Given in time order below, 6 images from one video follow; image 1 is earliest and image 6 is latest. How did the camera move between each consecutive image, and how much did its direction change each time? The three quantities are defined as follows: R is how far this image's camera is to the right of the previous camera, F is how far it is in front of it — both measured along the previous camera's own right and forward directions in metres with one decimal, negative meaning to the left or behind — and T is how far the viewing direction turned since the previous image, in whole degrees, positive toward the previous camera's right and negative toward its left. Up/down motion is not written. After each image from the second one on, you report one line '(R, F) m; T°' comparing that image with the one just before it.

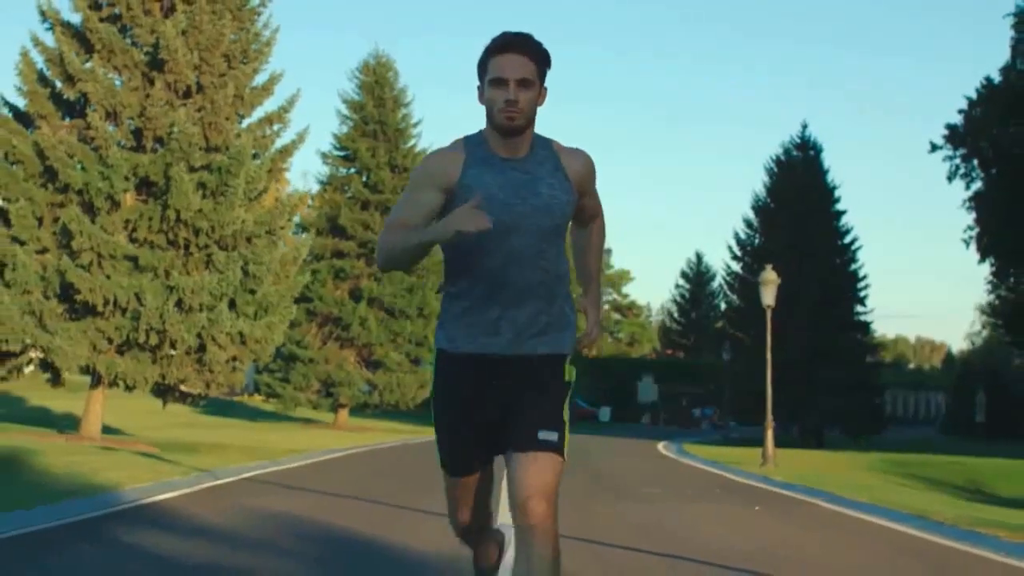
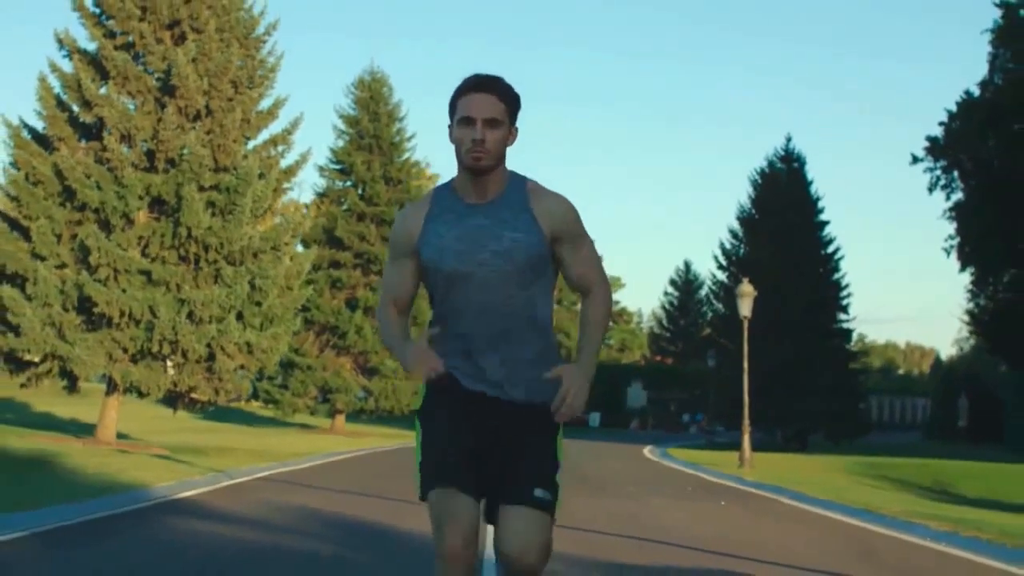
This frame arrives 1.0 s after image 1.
(0.0, -1.7) m; 0°
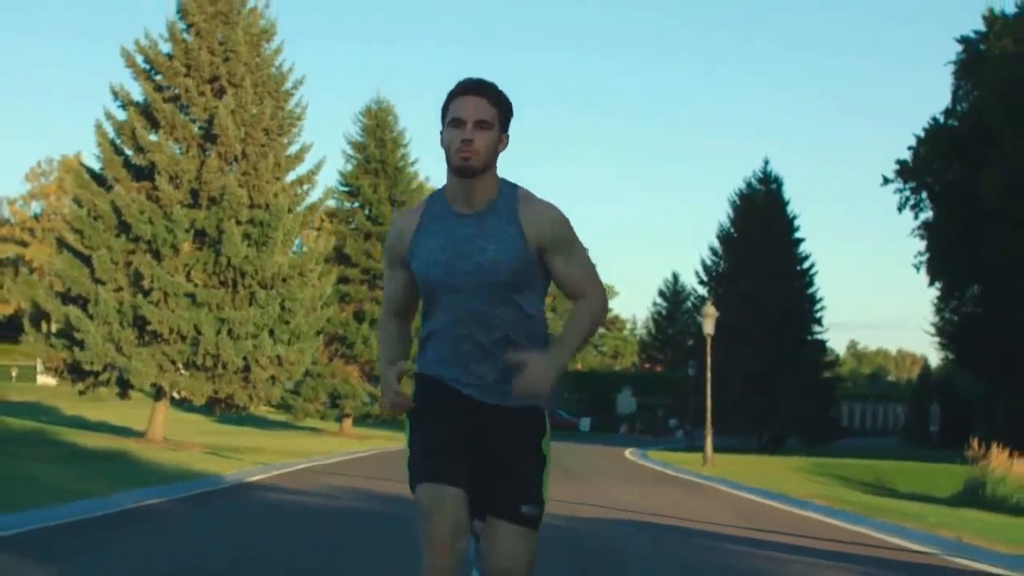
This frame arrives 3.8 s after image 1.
(+0.1, -4.7) m; 0°
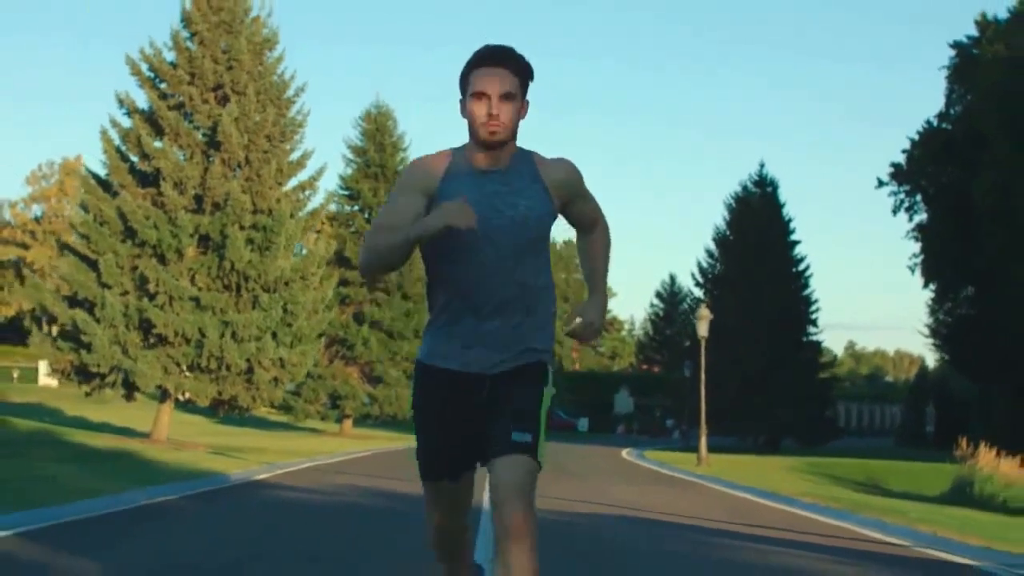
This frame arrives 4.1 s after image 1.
(0.0, -0.7) m; 0°
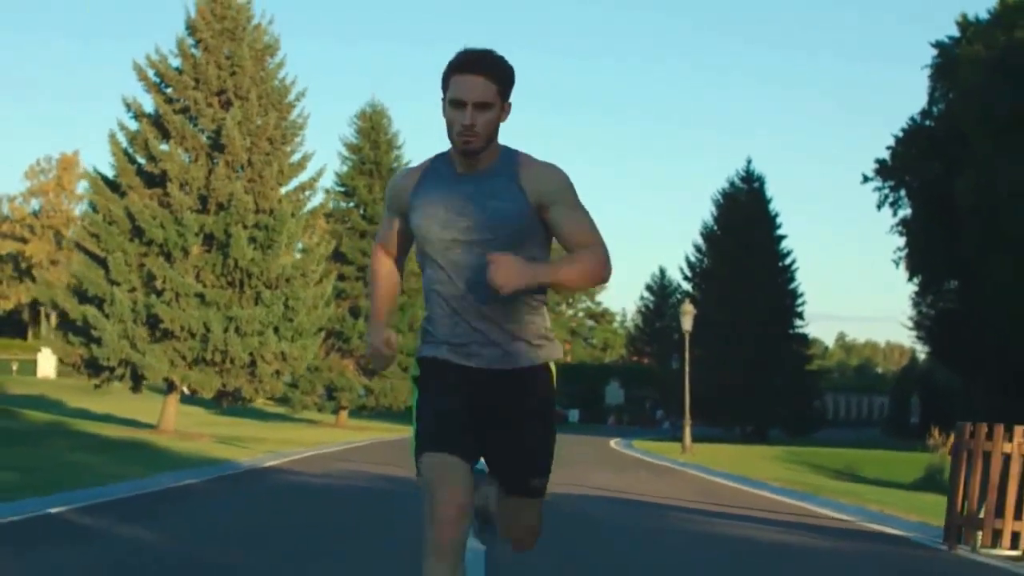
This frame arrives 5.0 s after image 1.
(0.0, -1.5) m; 0°
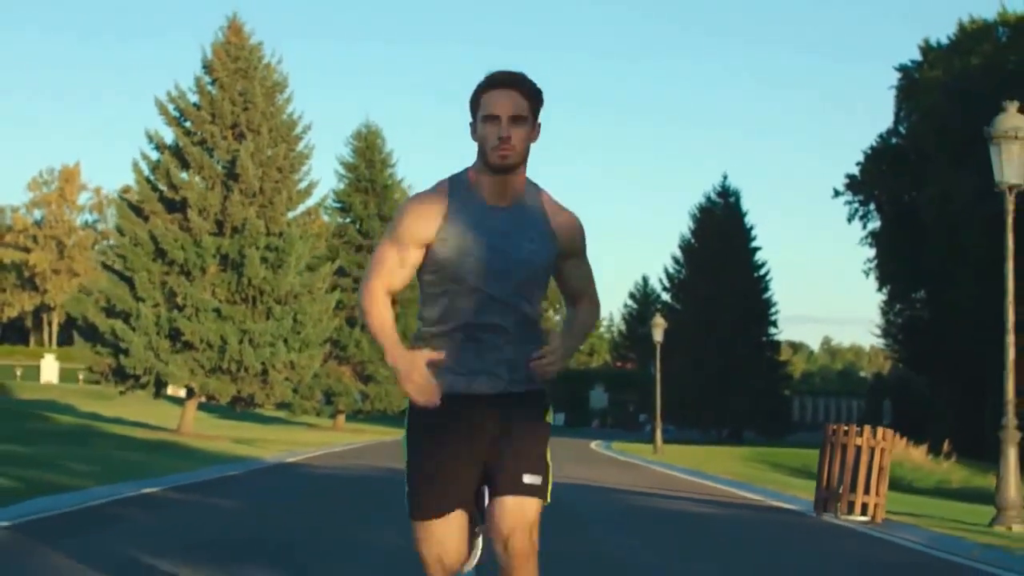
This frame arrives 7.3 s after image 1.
(0.0, -3.8) m; 0°
